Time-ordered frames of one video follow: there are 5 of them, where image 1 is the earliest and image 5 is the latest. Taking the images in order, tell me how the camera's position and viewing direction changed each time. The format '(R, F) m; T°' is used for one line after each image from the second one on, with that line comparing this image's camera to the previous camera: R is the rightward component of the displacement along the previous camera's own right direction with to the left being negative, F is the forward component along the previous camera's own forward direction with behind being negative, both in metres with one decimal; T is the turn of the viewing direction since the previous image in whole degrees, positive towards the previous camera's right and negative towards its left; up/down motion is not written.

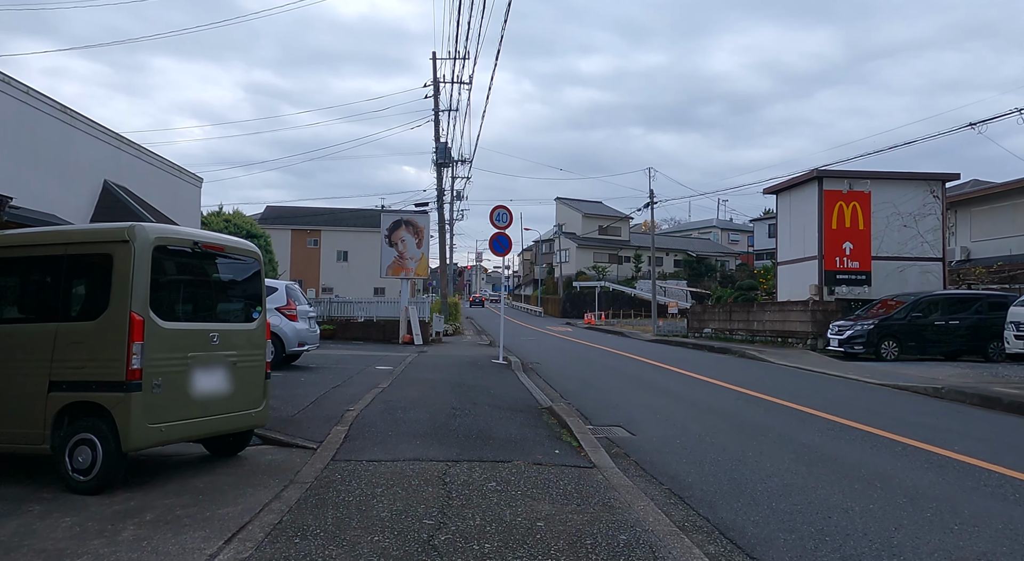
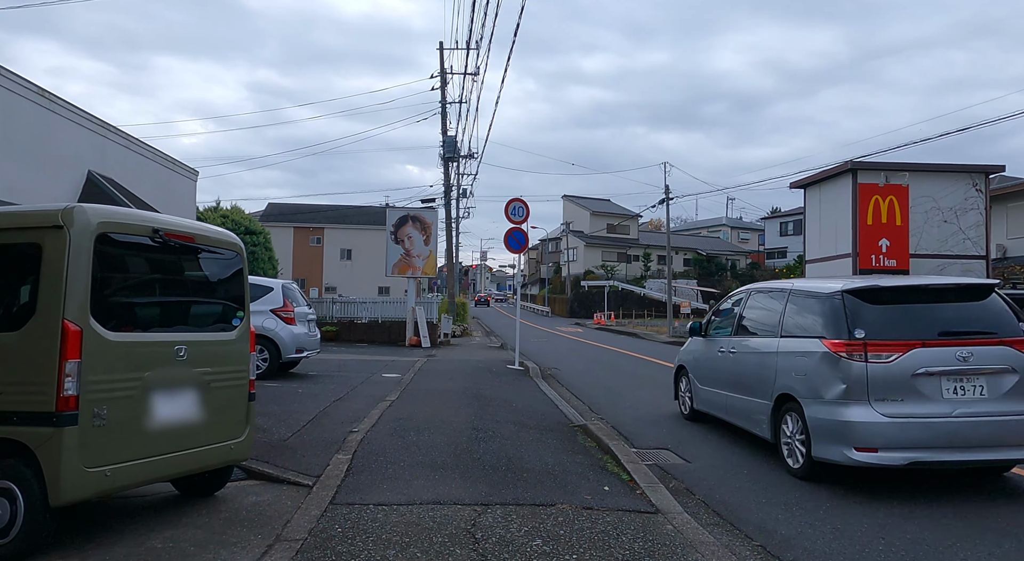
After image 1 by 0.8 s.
(-0.3, +1.2) m; 0°
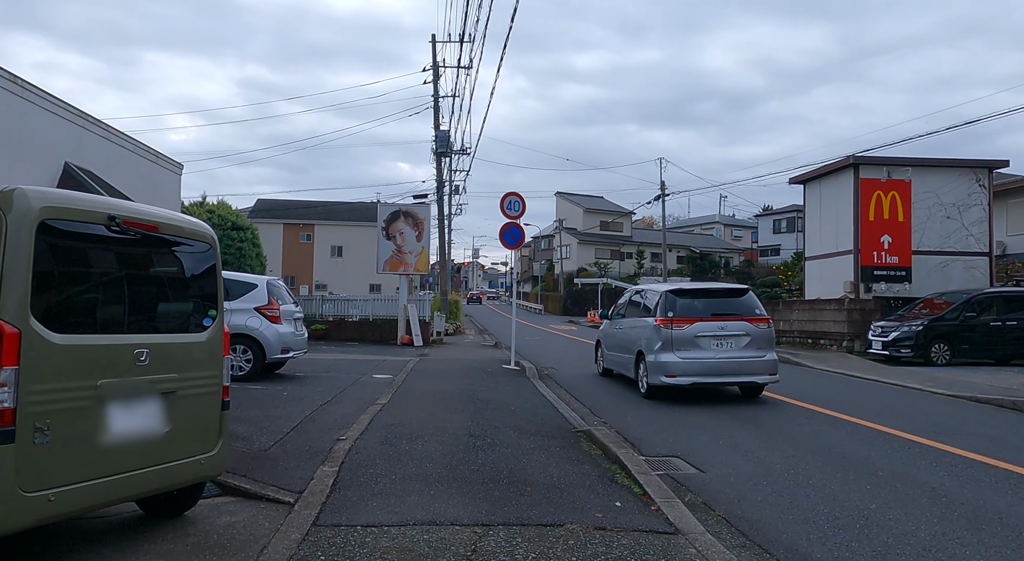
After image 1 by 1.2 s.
(-0.1, +0.5) m; +1°
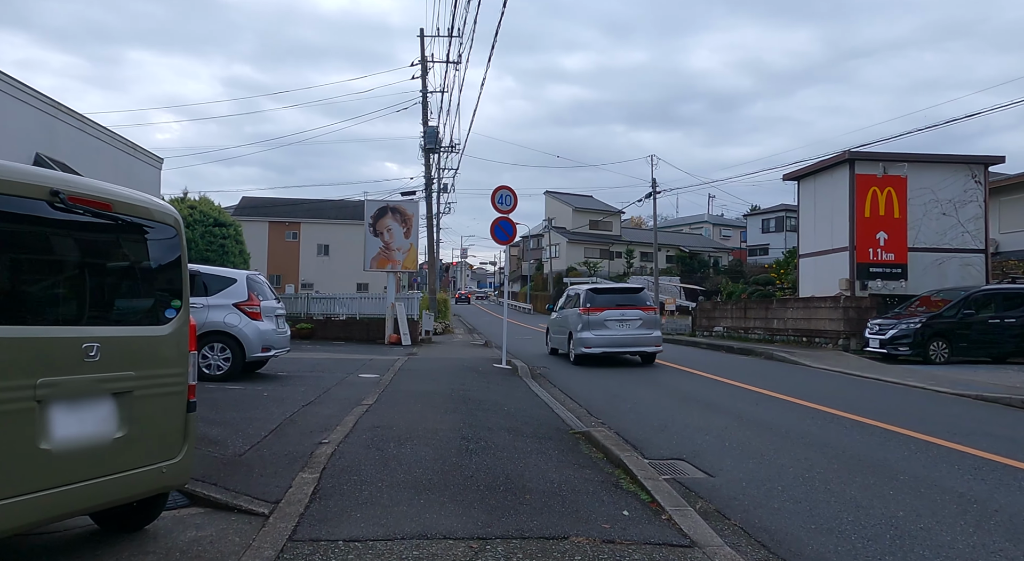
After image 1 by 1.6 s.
(-0.1, +0.4) m; +1°
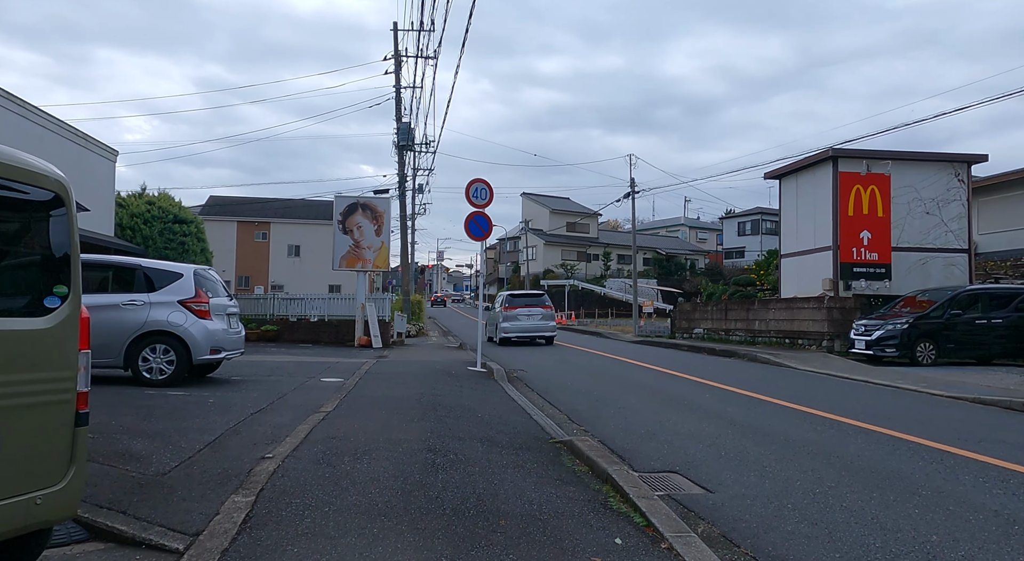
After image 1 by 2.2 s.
(0.0, +0.7) m; +2°
